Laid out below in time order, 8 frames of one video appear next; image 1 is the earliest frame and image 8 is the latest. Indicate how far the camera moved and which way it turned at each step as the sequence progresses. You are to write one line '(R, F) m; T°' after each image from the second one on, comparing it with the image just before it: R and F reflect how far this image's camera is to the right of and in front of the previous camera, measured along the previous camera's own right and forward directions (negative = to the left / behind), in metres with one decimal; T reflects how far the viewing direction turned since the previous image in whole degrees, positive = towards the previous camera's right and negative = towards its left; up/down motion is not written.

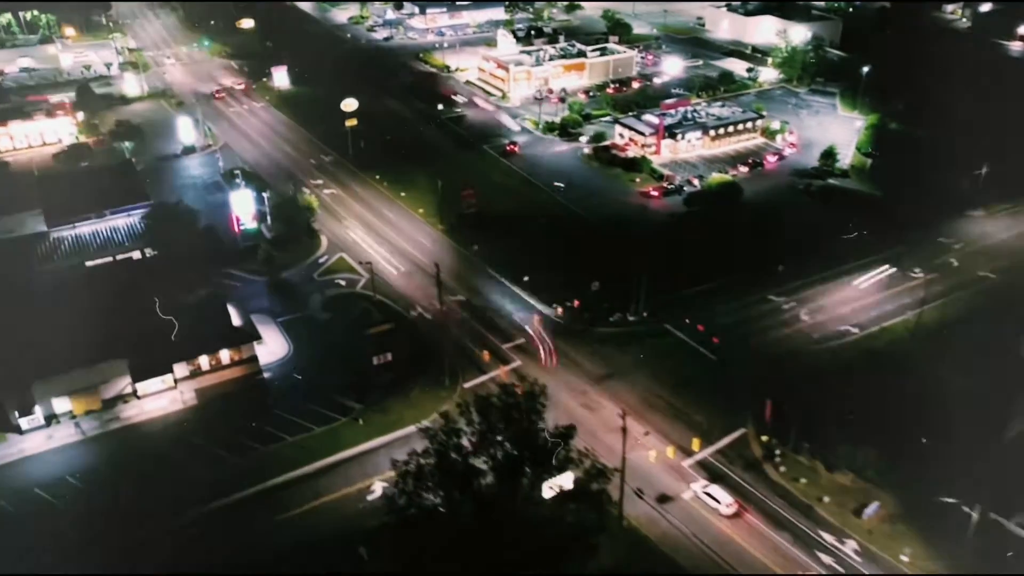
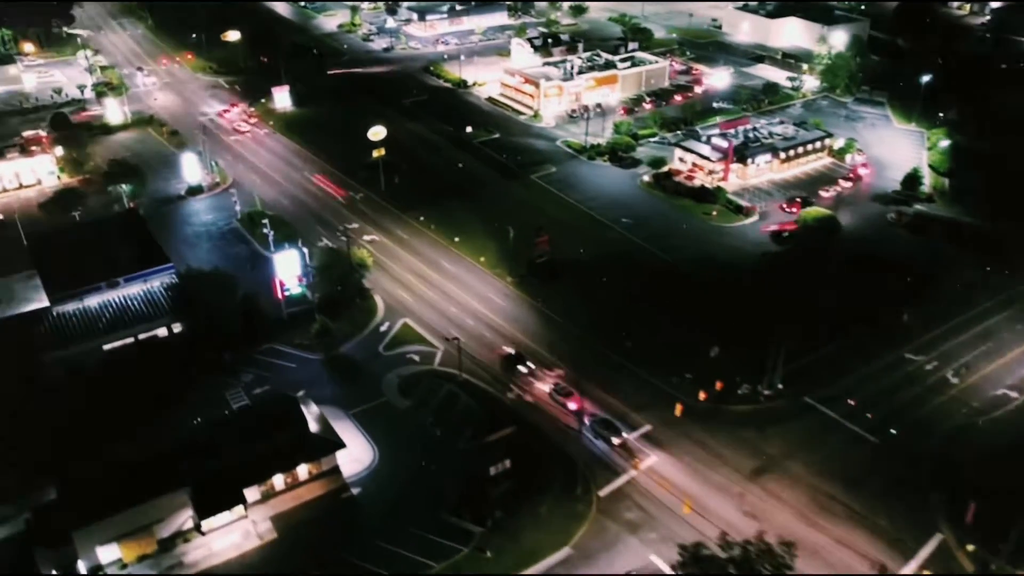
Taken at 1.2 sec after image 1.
(-8.7, +8.1) m; +4°
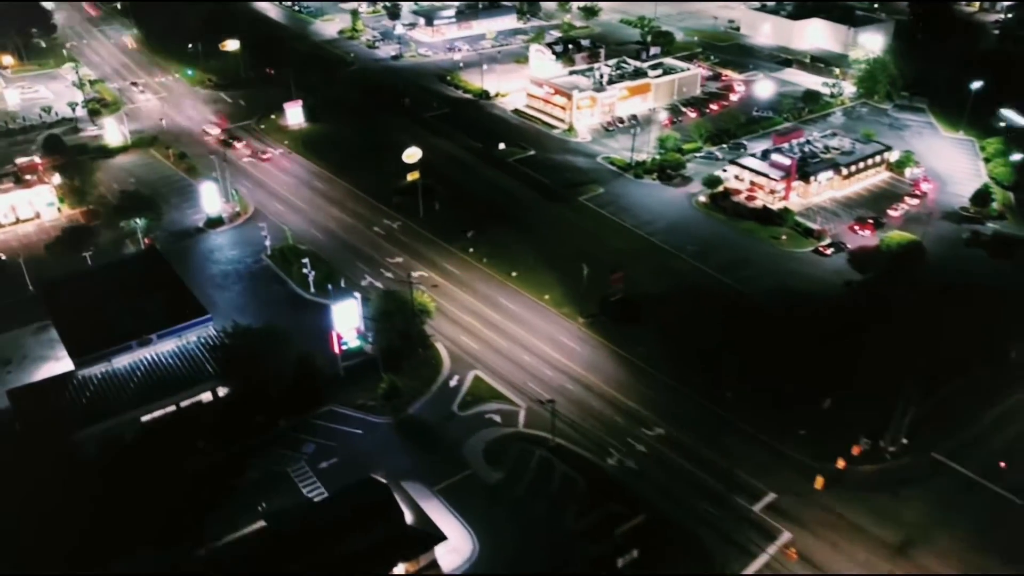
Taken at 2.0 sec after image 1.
(-6.2, +5.0) m; +2°
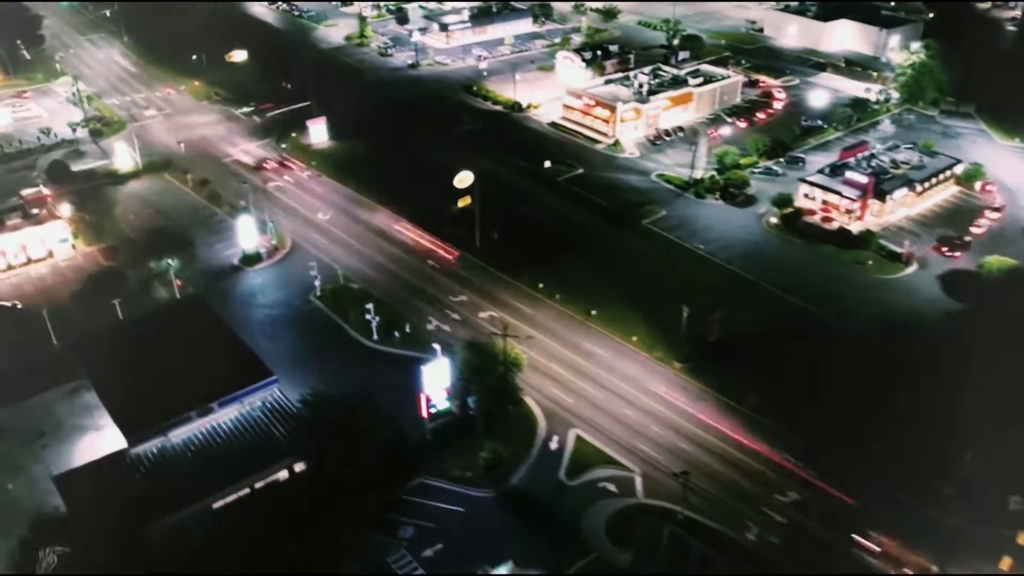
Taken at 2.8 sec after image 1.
(-6.5, +4.7) m; +2°
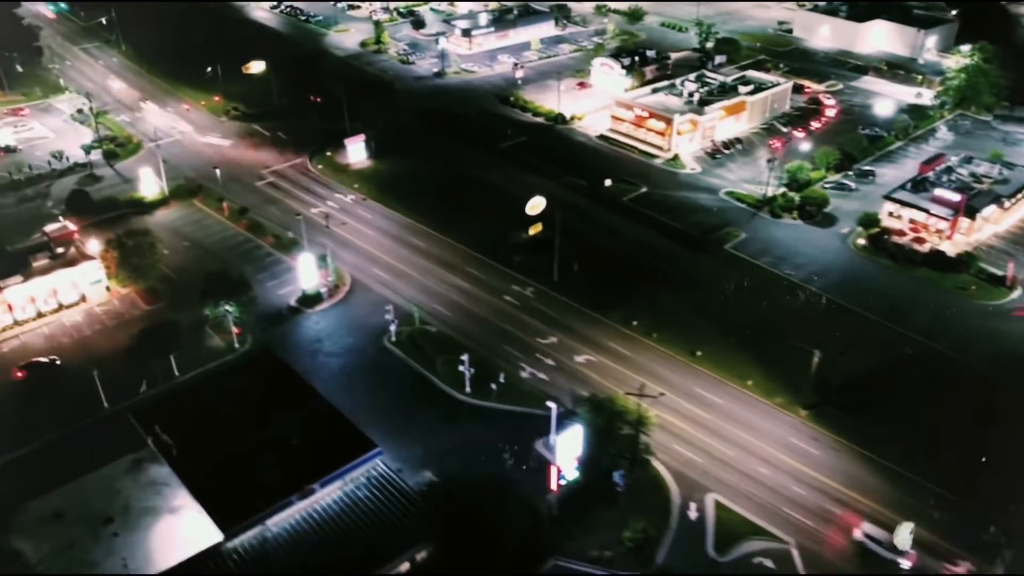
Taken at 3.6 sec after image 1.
(-6.9, +4.4) m; +2°
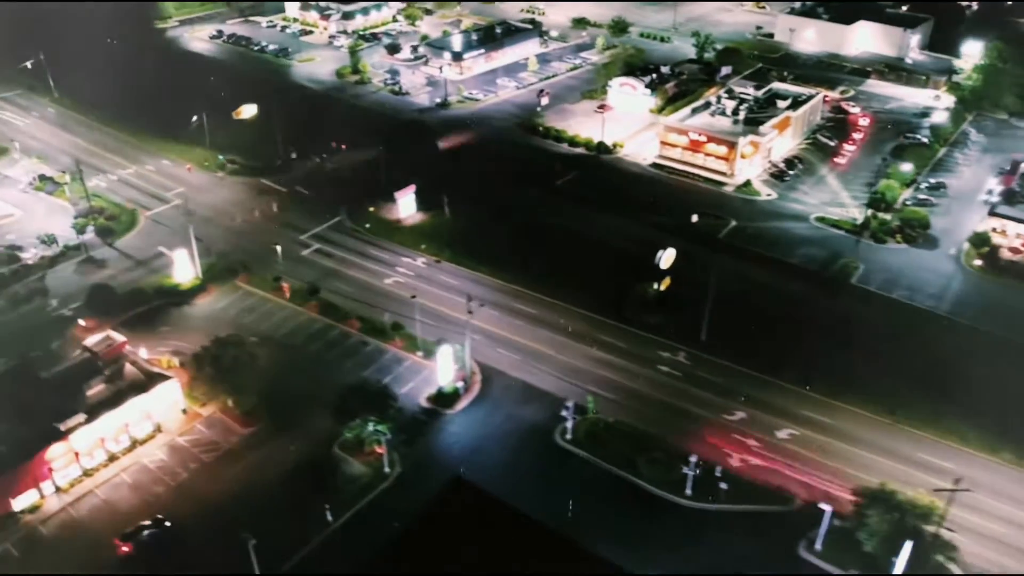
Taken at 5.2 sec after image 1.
(-14.2, +7.5) m; +9°
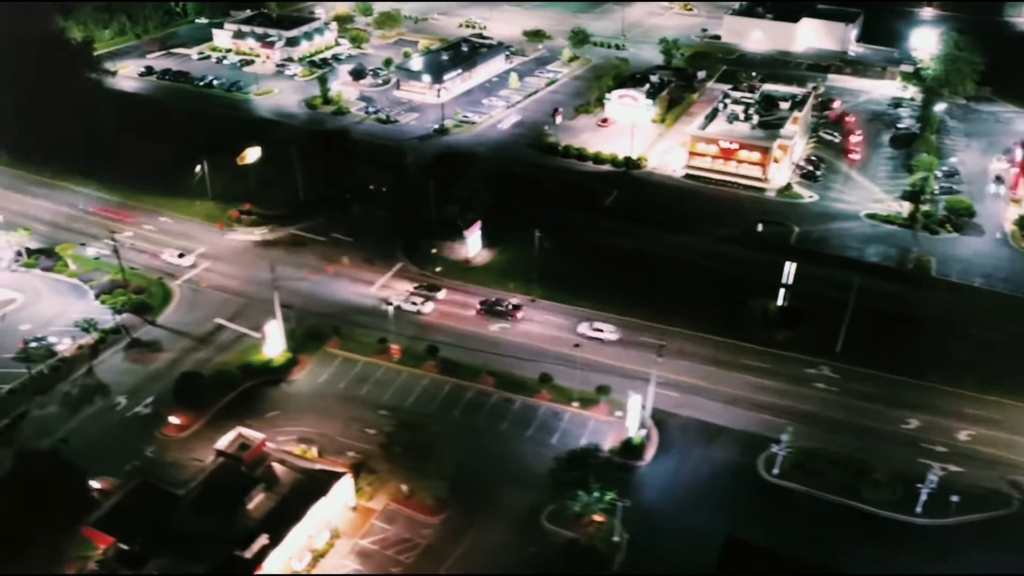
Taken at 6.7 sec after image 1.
(-14.4, +4.2) m; +10°
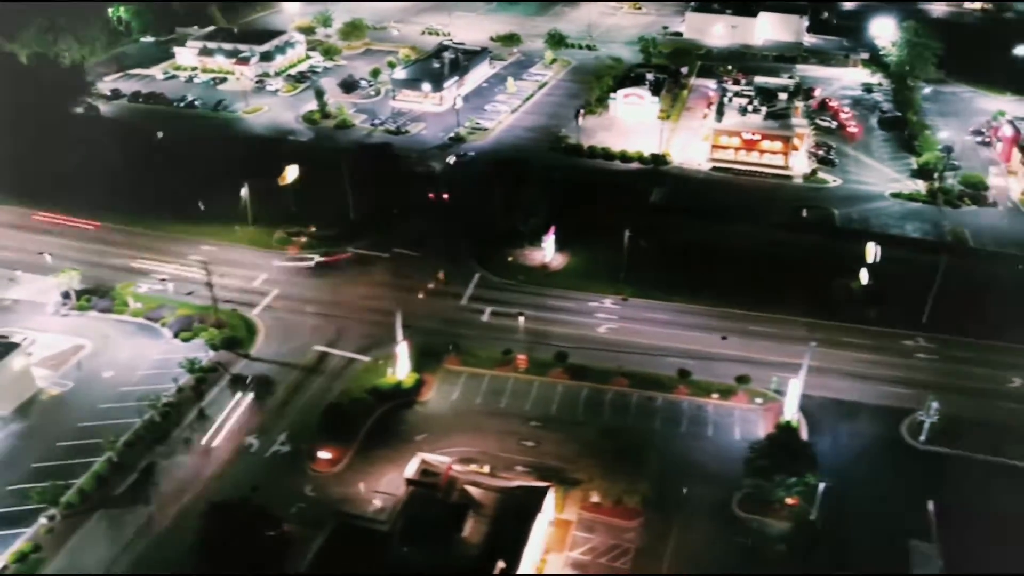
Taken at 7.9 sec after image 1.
(-12.0, +0.9) m; +8°
